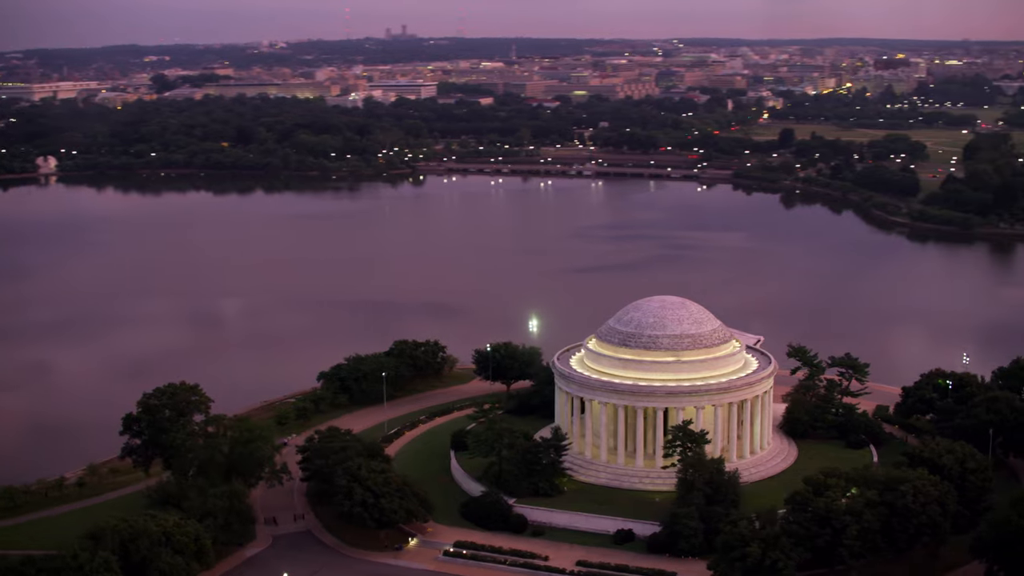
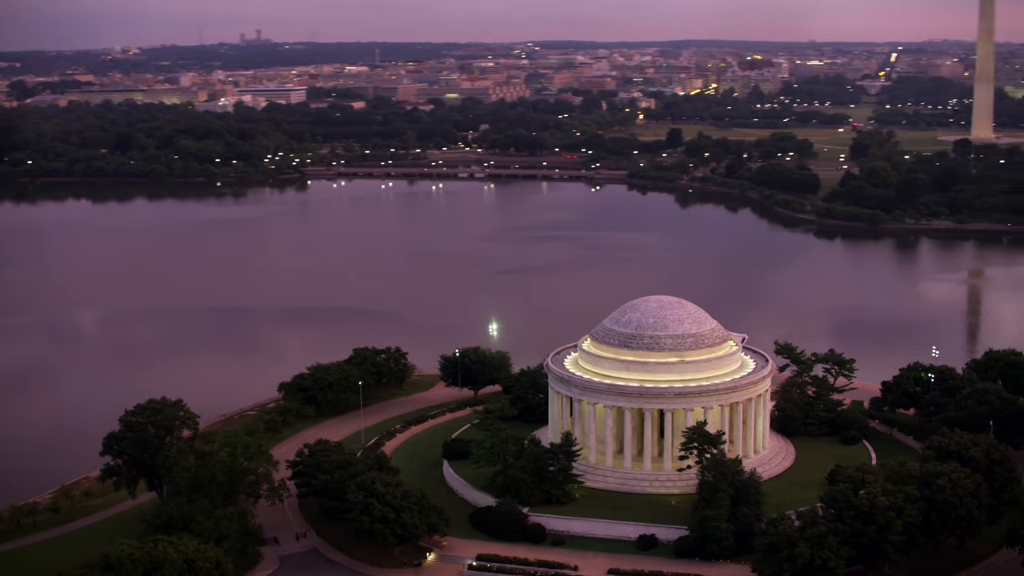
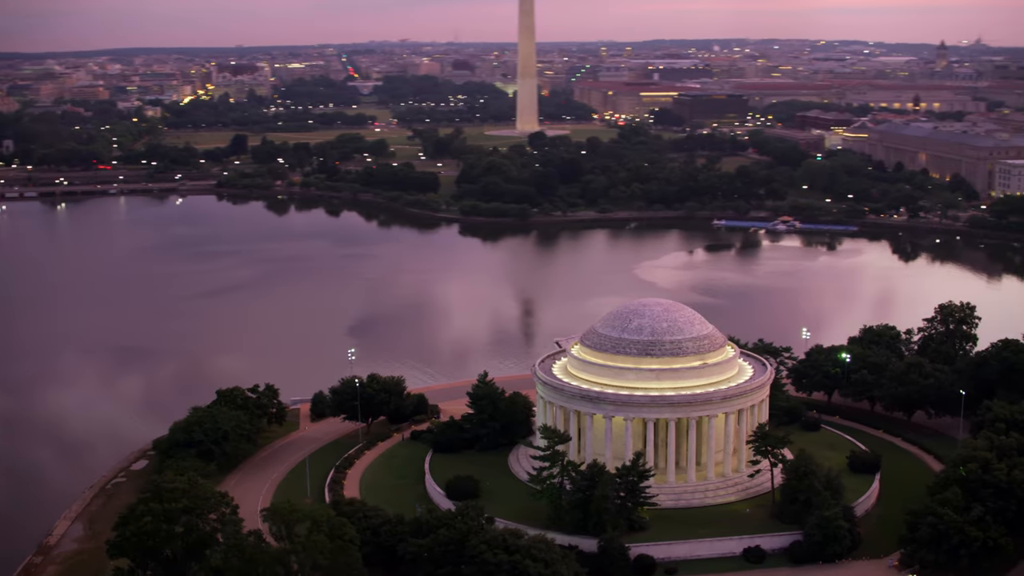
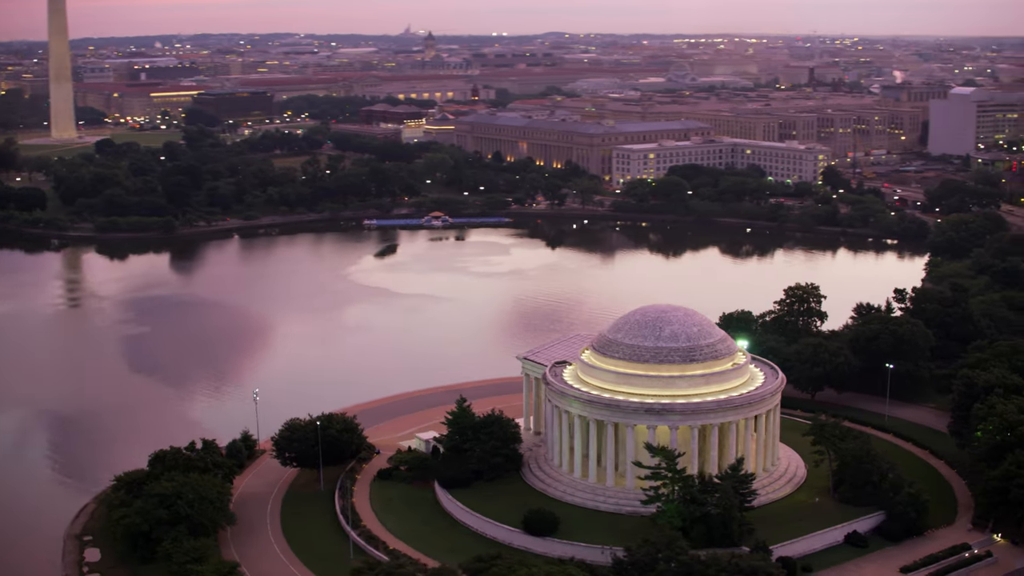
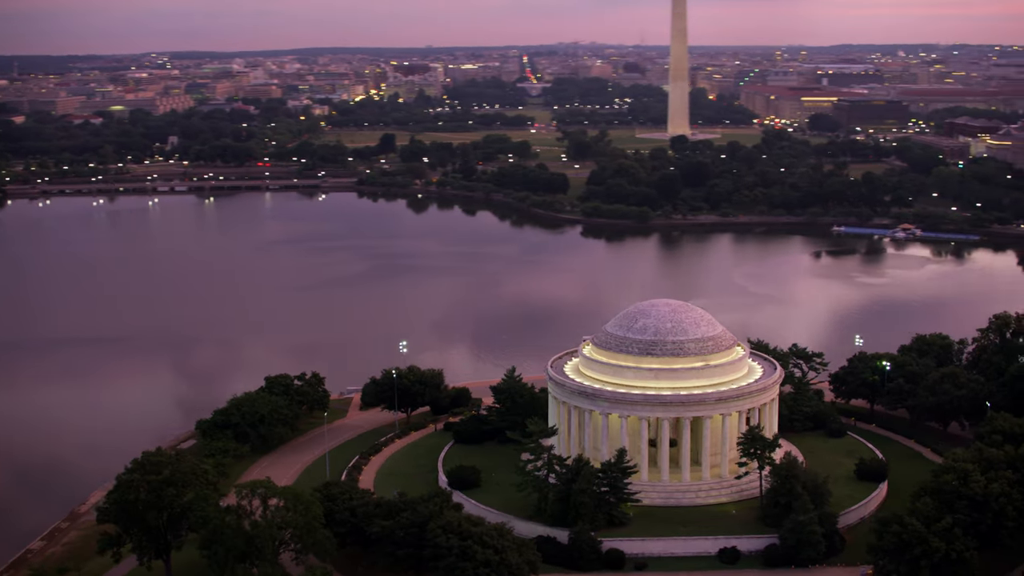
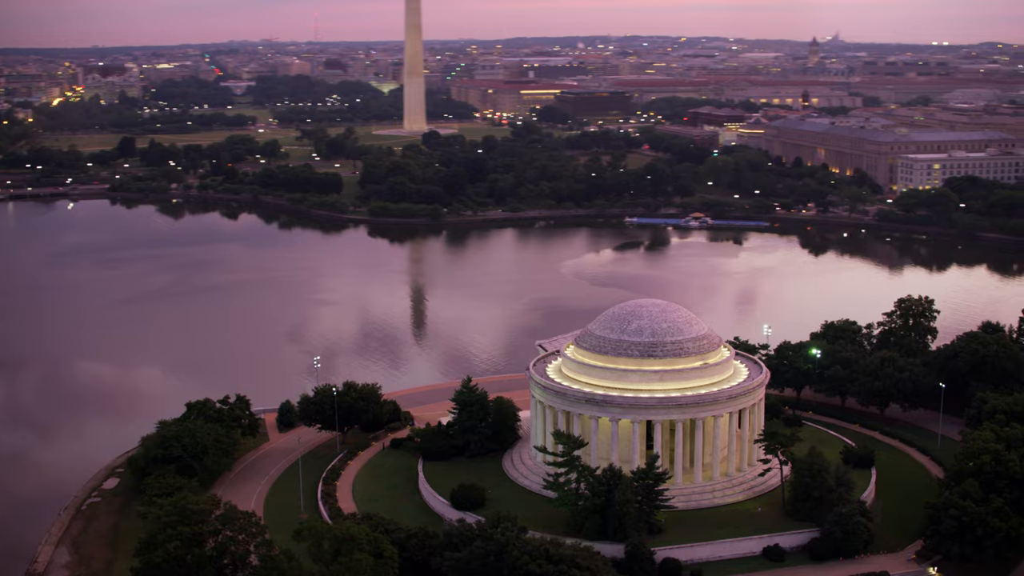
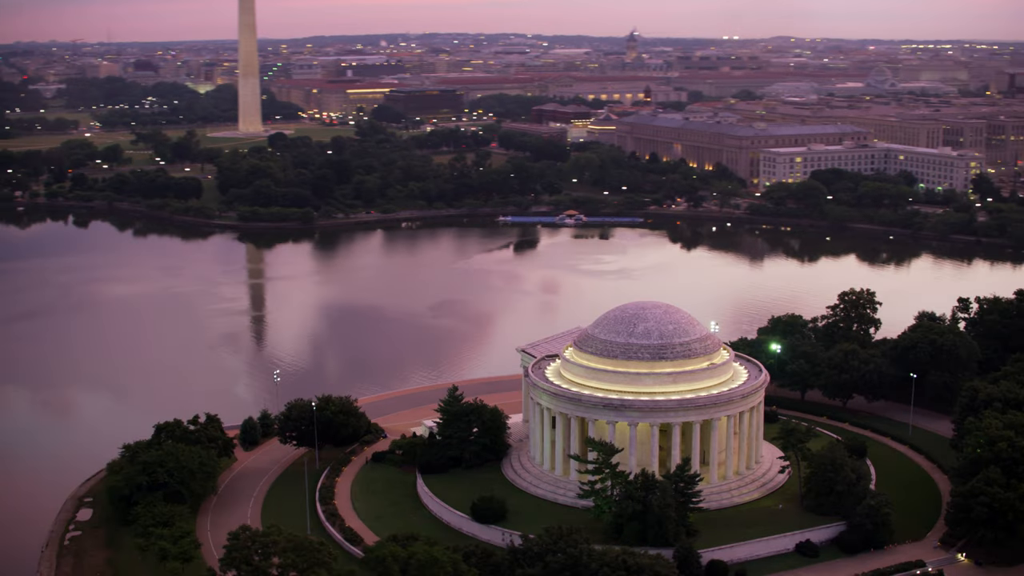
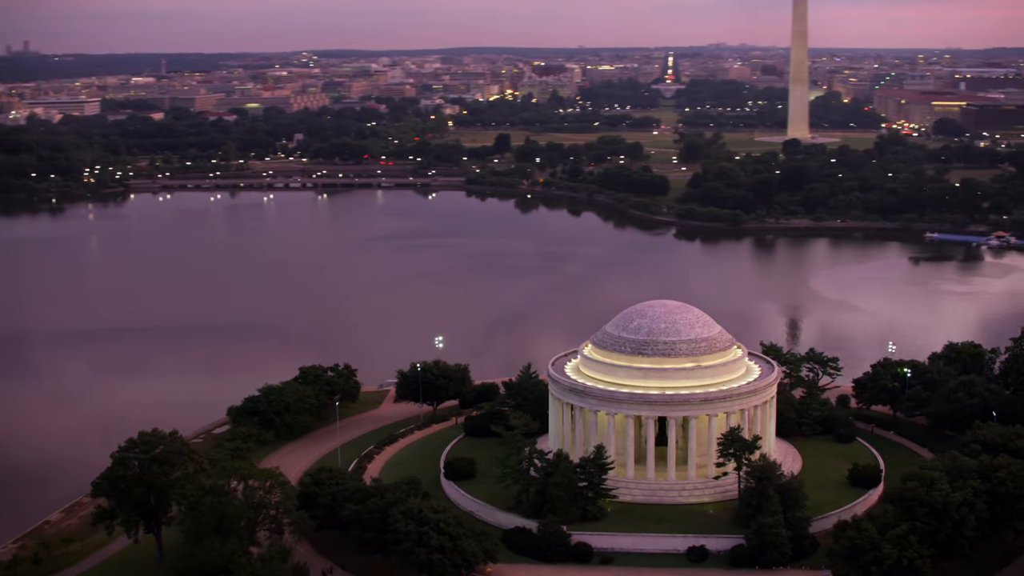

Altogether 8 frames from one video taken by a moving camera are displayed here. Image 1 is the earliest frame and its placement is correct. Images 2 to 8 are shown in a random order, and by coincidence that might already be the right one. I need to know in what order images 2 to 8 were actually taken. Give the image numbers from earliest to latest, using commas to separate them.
2, 8, 5, 3, 6, 7, 4
